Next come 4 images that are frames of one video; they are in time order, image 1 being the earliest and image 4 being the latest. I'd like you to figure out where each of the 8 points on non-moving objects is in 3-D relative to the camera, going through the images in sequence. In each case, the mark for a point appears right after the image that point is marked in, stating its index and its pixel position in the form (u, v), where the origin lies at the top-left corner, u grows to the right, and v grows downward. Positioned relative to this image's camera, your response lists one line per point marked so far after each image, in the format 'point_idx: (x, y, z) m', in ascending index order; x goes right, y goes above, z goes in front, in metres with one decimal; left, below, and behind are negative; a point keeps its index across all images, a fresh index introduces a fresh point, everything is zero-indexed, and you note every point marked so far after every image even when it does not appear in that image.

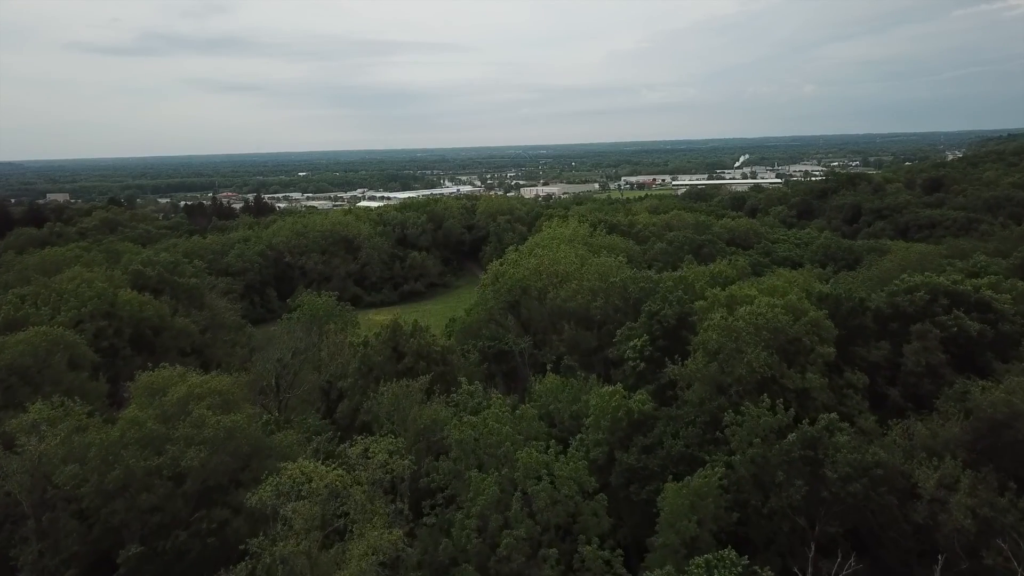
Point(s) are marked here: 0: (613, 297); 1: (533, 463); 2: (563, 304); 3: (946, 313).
0: (+2.8, -0.2, +19.6) m
1: (+0.4, -2.7, +11.3) m
2: (+1.5, -0.4, +20.0) m
3: (+8.8, -0.5, +14.6) m
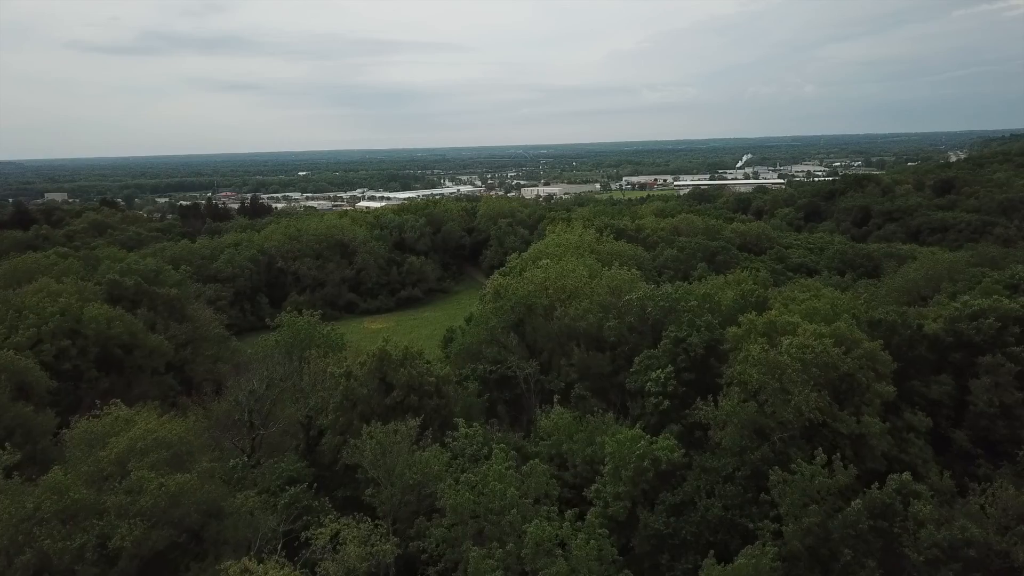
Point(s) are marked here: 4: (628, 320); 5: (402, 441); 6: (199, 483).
0: (+2.9, -0.7, +17.6) m
1: (+0.4, -3.2, +9.3) m
2: (+1.5, -0.9, +18.0) m
3: (+8.9, -1.0, +12.6) m
4: (+2.9, -0.8, +17.6) m
5: (-1.8, -2.5, +11.9) m
6: (-4.3, -2.7, +10.0) m
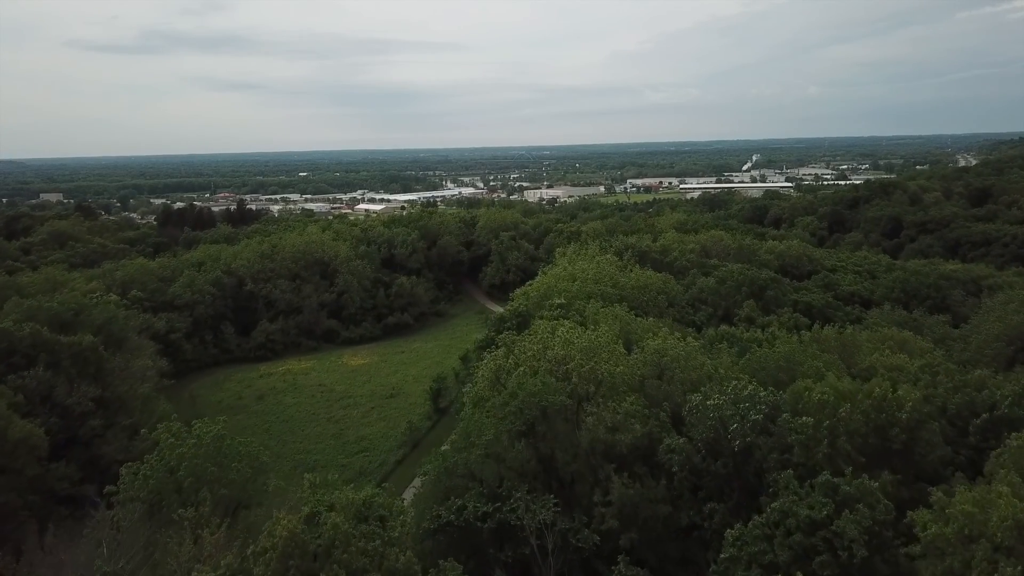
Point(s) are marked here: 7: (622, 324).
0: (+3.0, -2.3, +11.5) m
1: (+0.5, -4.7, +3.2) m
2: (+1.6, -2.5, +11.9) m
3: (+9.0, -2.6, +6.5) m
4: (+2.9, -2.4, +11.5) m
5: (-1.8, -4.1, +5.8) m
6: (-4.3, -4.2, +3.9) m
7: (+2.8, -0.9, +18.3) m
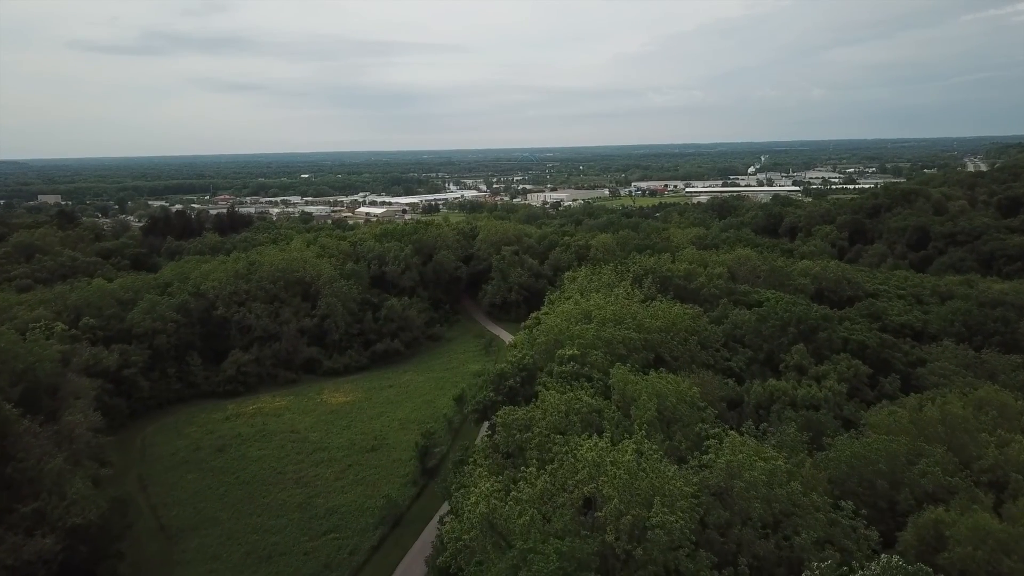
0: (+3.0, -3.5, +7.0) m
1: (+0.5, -6.0, -1.3) m
2: (+1.6, -3.7, +7.4) m
3: (+8.9, -3.8, +1.9) m
4: (+2.9, -3.7, +7.0) m
5: (-1.8, -5.3, +1.3) m
6: (-4.3, -5.5, -0.6) m
7: (+2.8, -2.2, +13.8) m
